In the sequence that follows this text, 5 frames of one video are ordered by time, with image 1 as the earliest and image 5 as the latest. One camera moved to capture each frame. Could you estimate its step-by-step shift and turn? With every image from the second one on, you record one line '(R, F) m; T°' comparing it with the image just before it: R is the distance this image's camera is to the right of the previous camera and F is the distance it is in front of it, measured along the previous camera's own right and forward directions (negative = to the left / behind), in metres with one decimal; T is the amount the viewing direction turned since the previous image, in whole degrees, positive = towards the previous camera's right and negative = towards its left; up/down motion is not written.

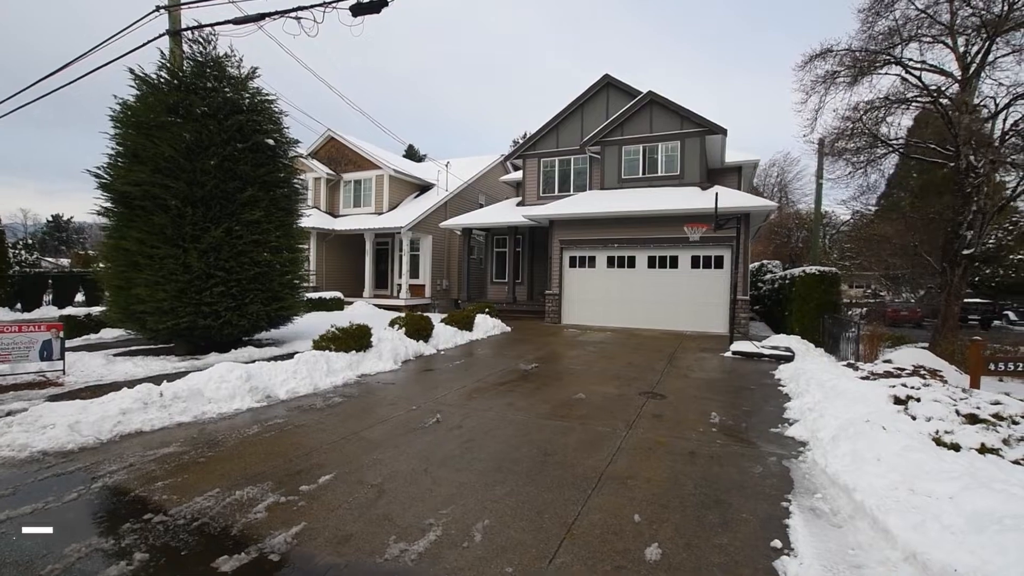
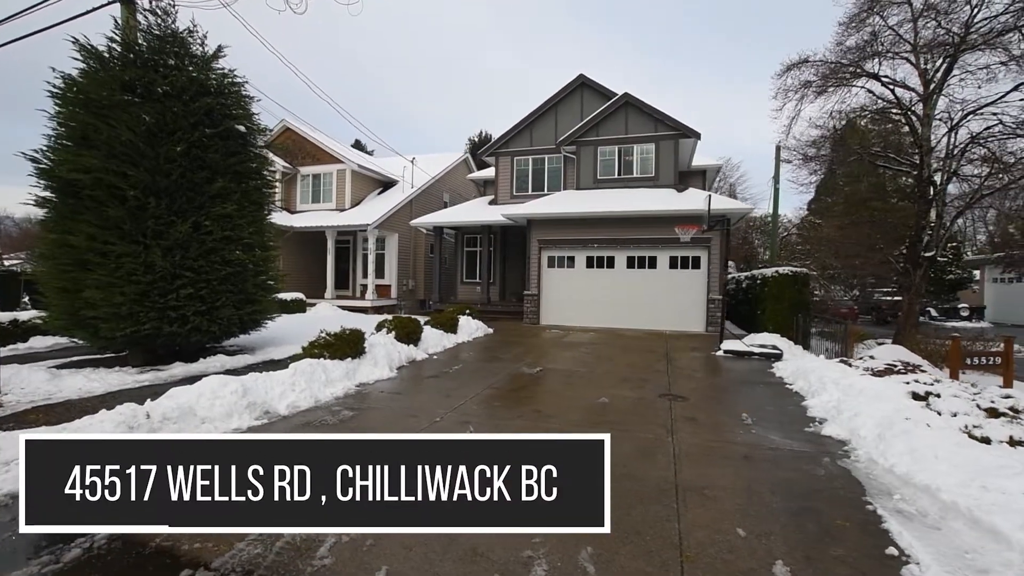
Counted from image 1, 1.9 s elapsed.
(-1.0, +0.3) m; +7°
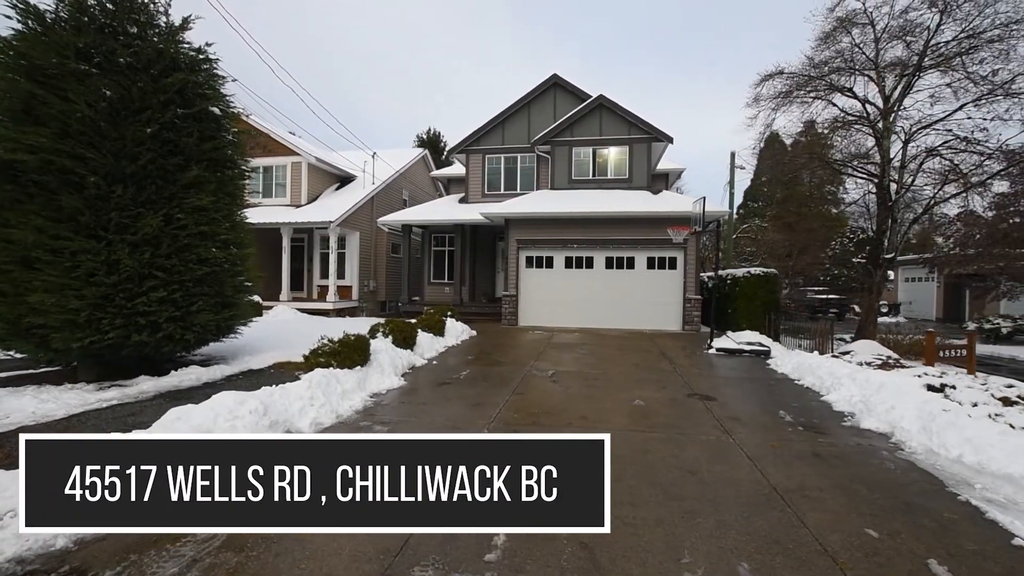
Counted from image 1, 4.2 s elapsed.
(-1.3, +0.4) m; +9°
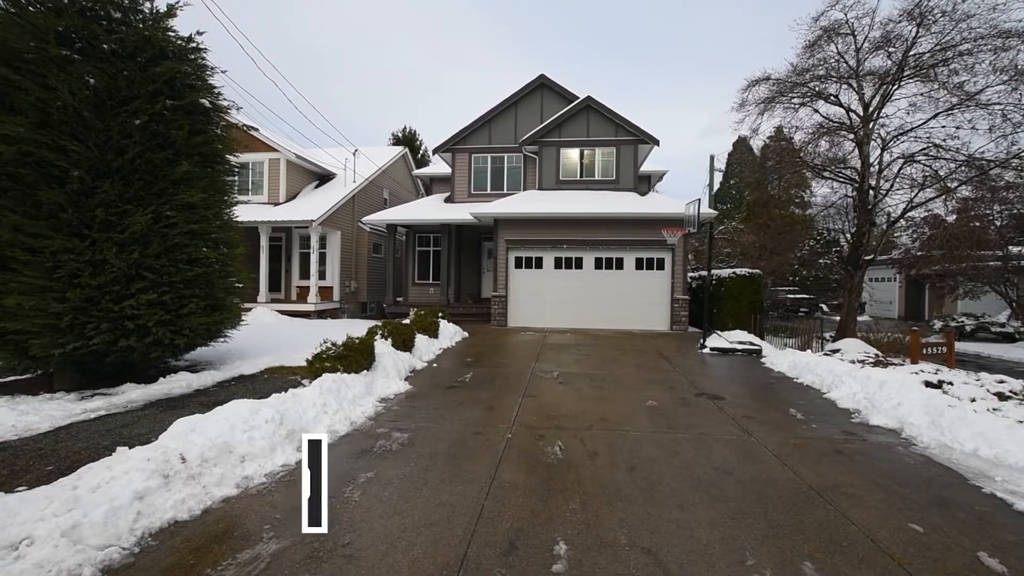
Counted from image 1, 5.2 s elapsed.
(-0.6, +0.1) m; +4°
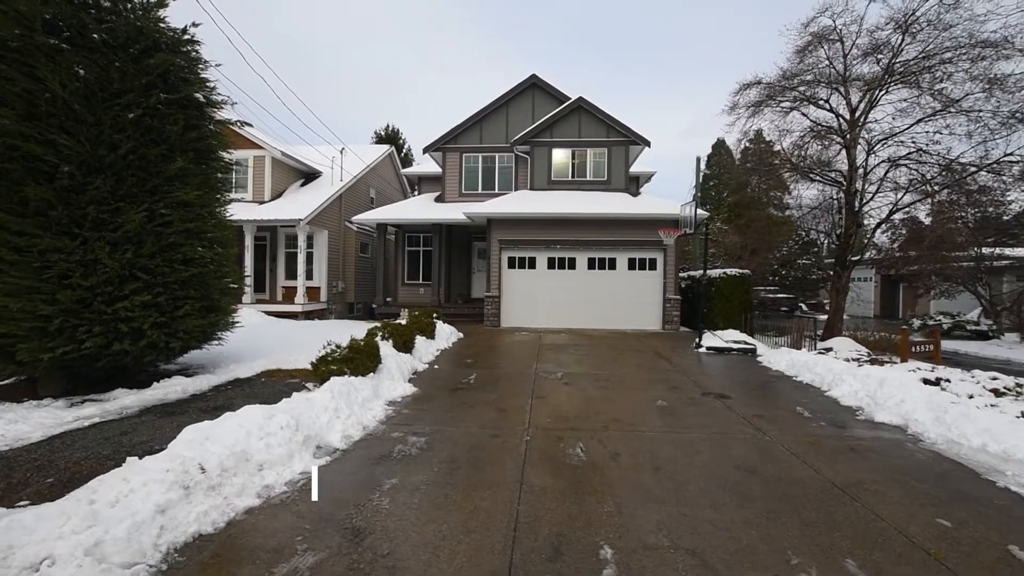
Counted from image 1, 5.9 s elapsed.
(-0.4, +0.1) m; +3°
